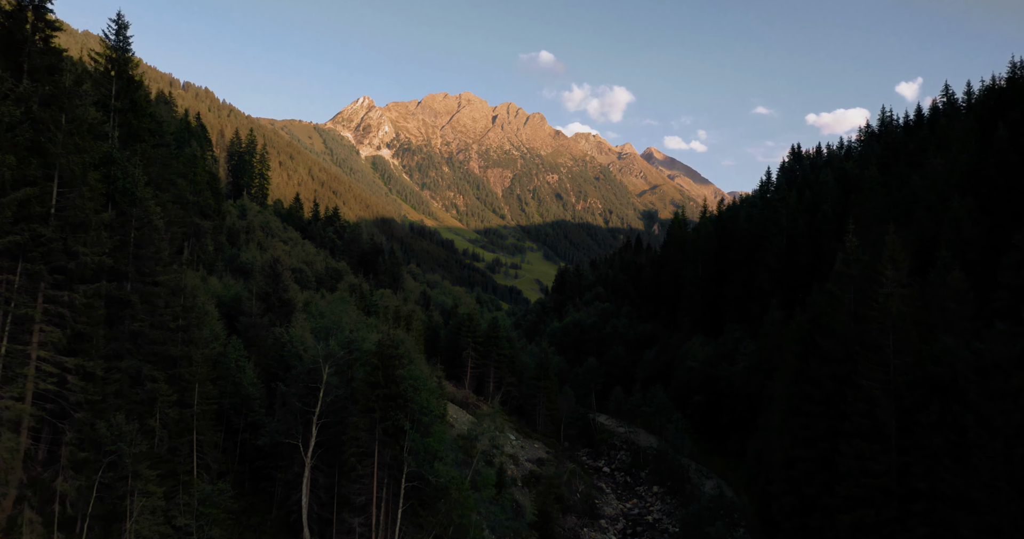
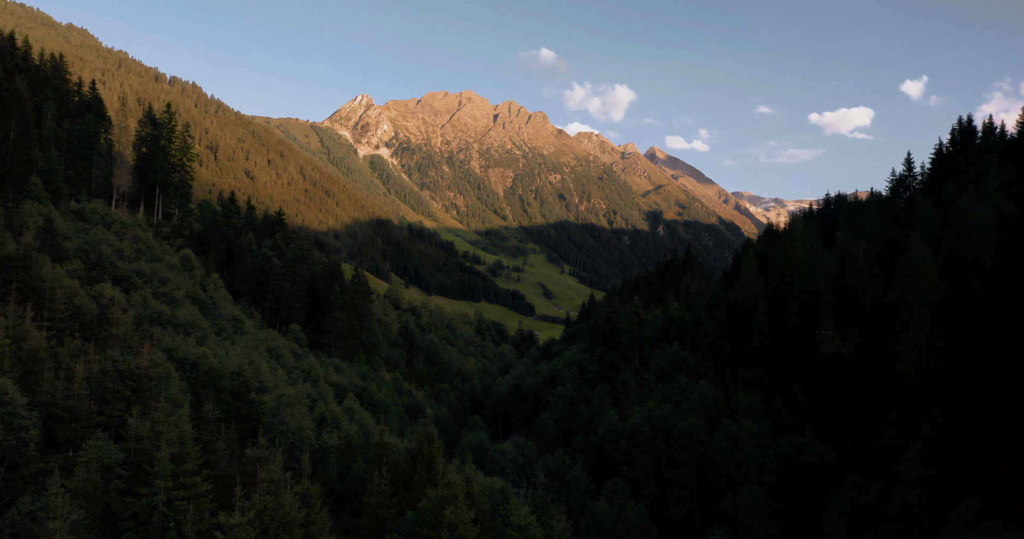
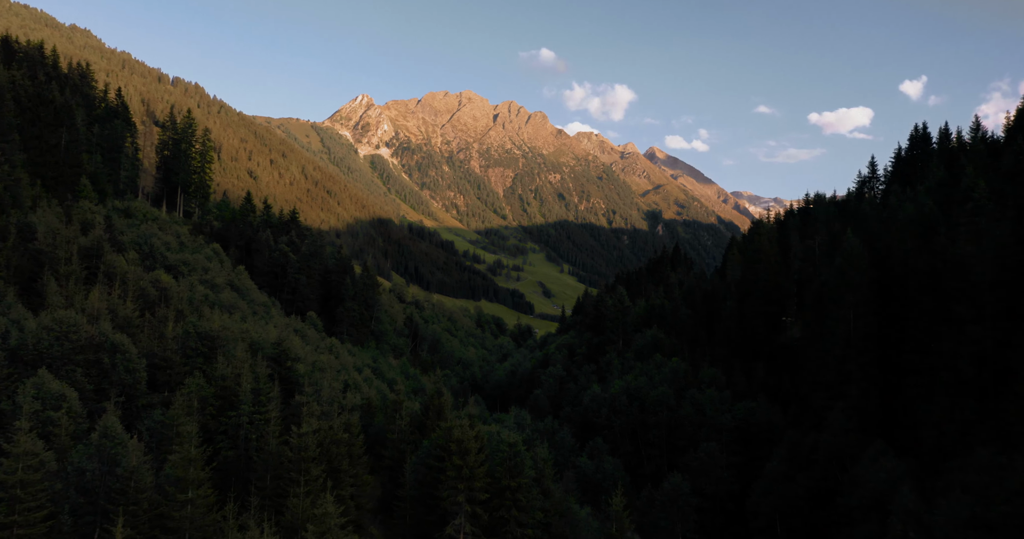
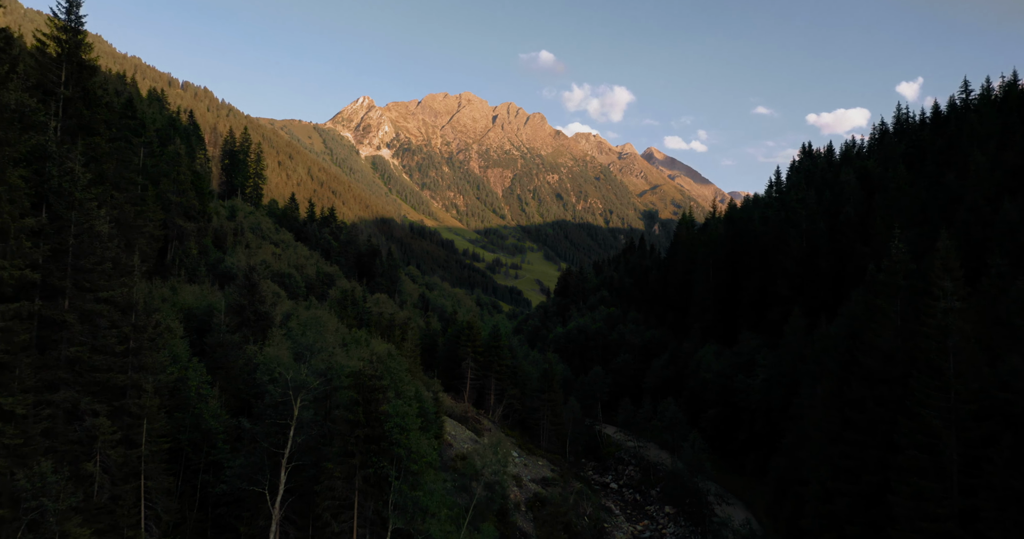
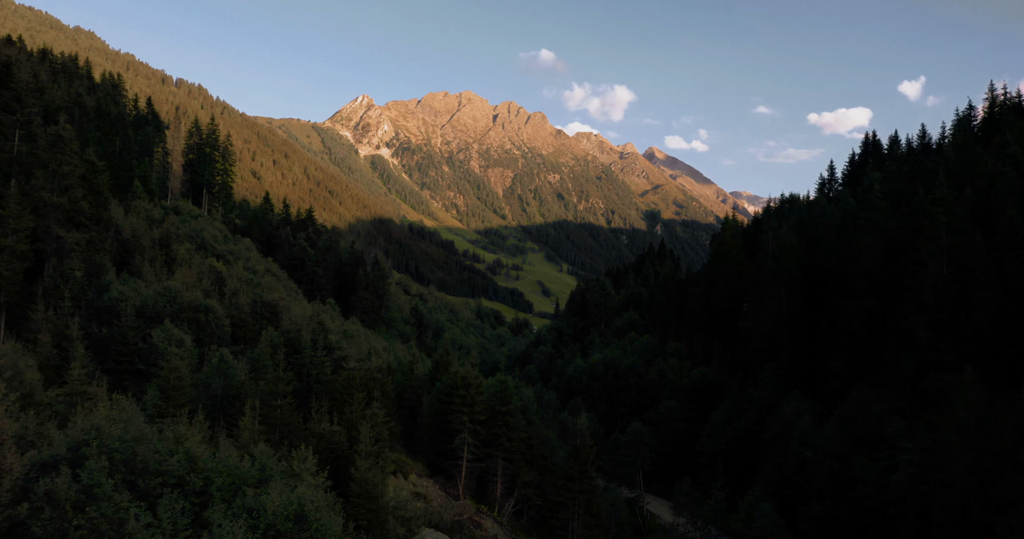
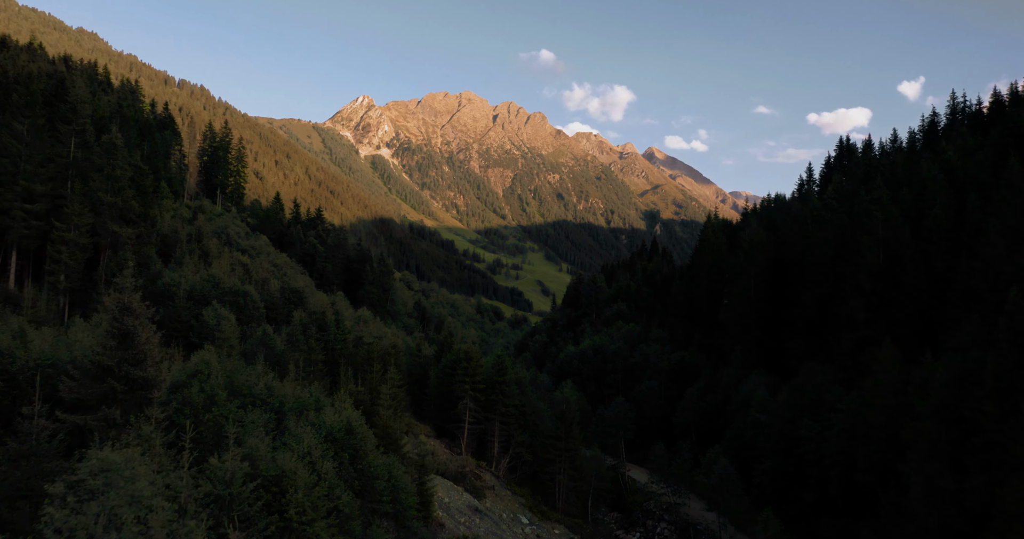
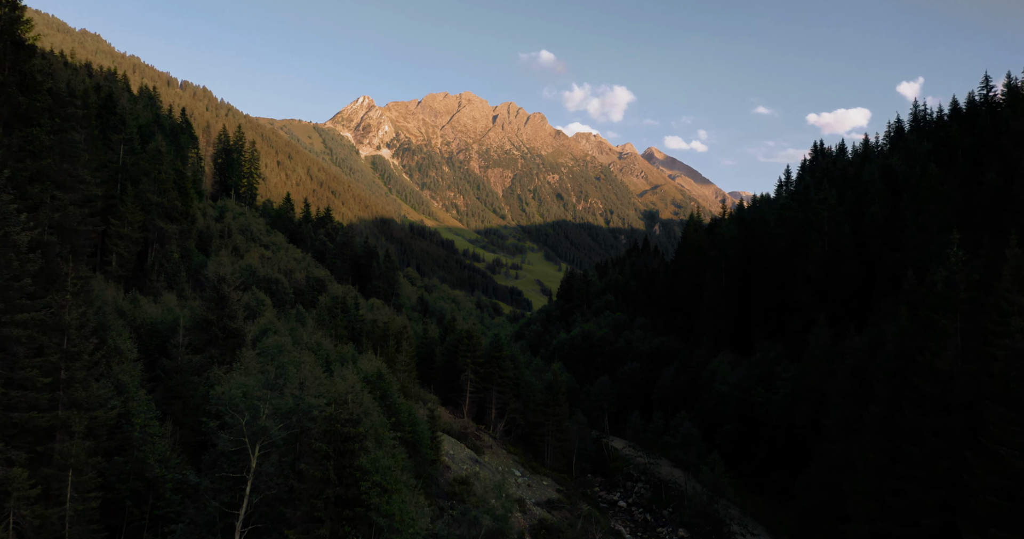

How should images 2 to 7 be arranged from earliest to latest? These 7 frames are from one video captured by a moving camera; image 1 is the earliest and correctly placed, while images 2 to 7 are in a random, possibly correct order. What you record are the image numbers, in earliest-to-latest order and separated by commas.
4, 7, 6, 5, 3, 2
